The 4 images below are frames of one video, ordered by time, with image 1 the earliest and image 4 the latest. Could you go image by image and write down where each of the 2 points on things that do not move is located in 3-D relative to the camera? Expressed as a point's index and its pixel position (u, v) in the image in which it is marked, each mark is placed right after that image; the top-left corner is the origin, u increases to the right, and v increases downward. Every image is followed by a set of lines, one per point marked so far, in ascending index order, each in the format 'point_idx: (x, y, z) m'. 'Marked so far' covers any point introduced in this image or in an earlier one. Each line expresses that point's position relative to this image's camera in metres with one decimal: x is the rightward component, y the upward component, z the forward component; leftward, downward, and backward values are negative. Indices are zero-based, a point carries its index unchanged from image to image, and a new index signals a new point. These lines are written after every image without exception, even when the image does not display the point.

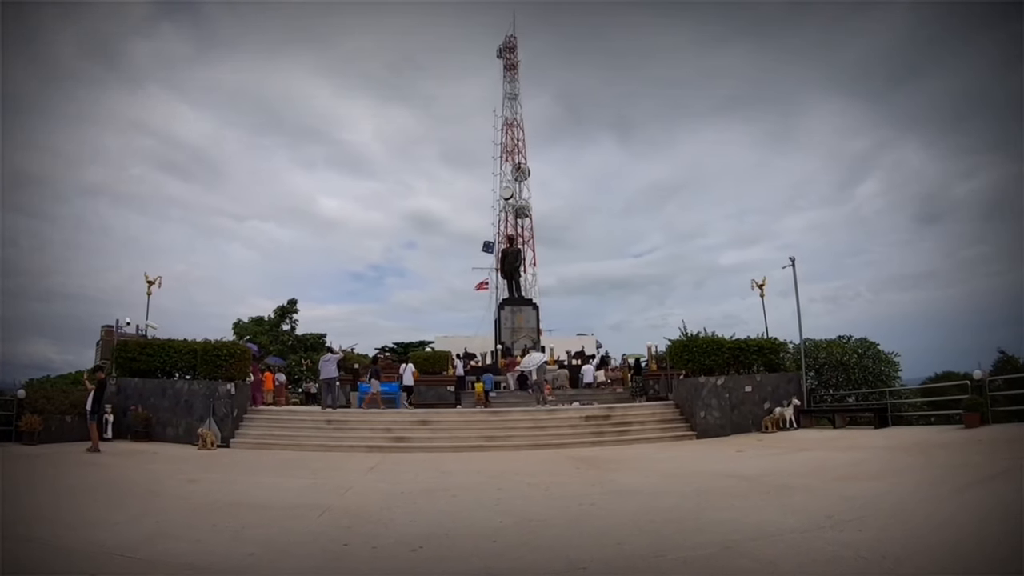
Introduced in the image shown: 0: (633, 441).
0: (+2.6, -3.3, +13.6) m
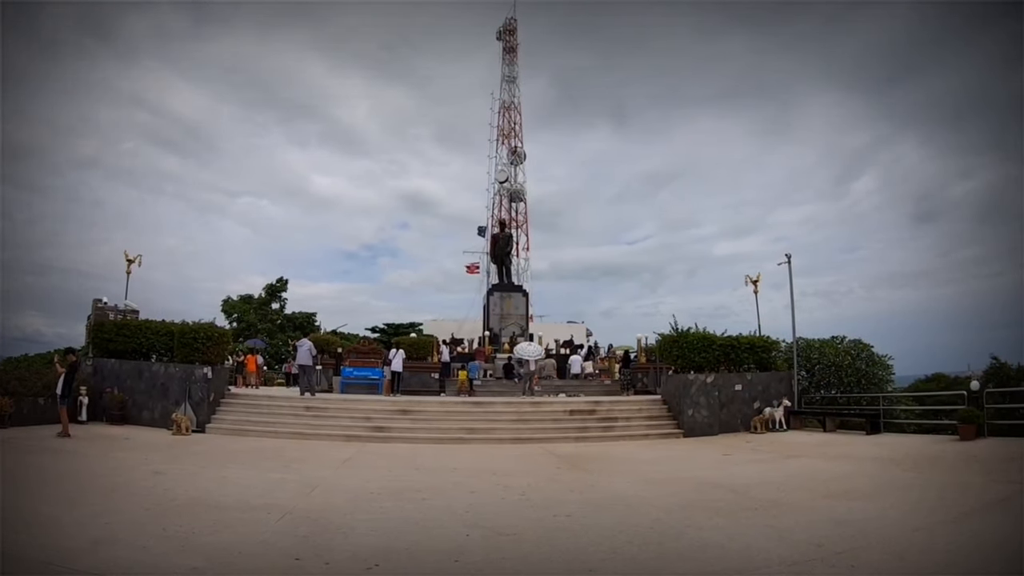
0: (+2.2, -3.2, +13.3) m
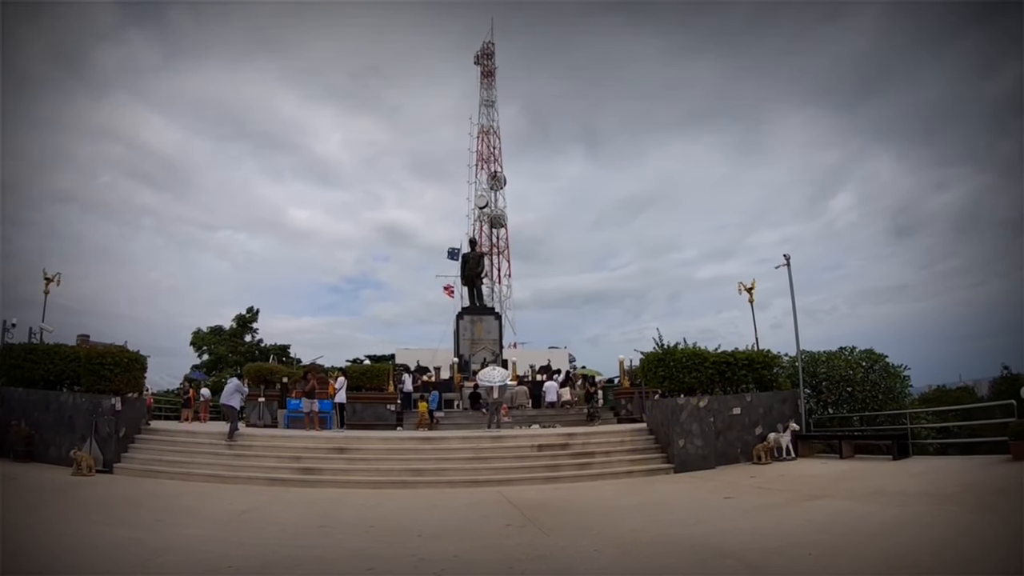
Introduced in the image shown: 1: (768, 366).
0: (+1.5, -3.3, +11.0) m
1: (+5.8, -1.8, +14.3) m
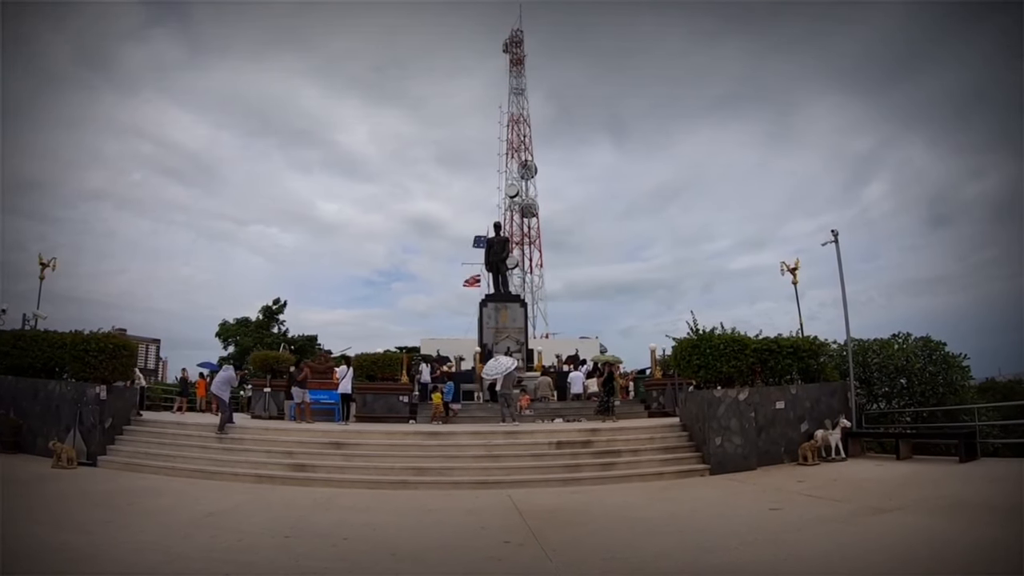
0: (+1.7, -2.9, +9.7) m
1: (+6.2, -1.4, +12.8) m
